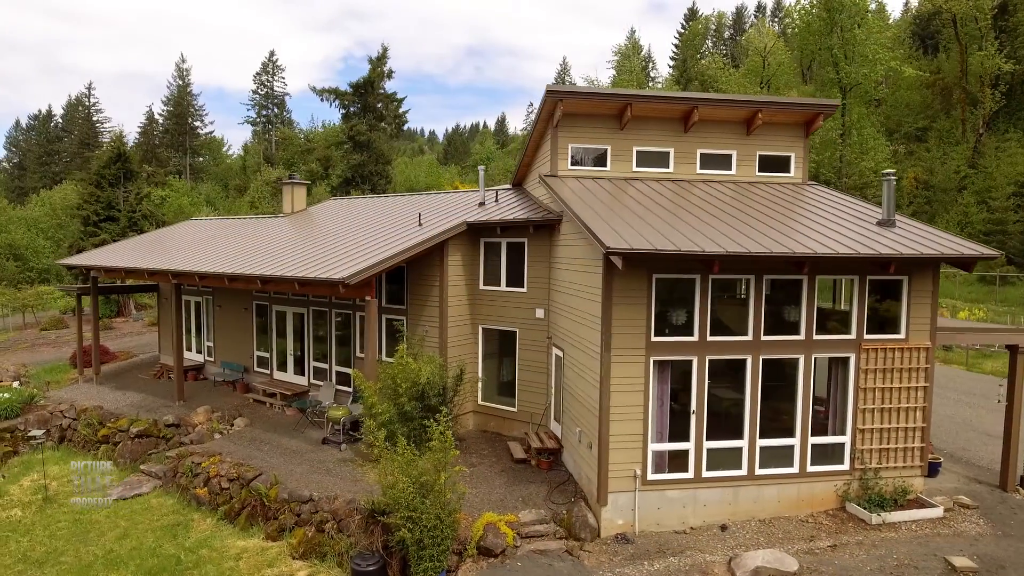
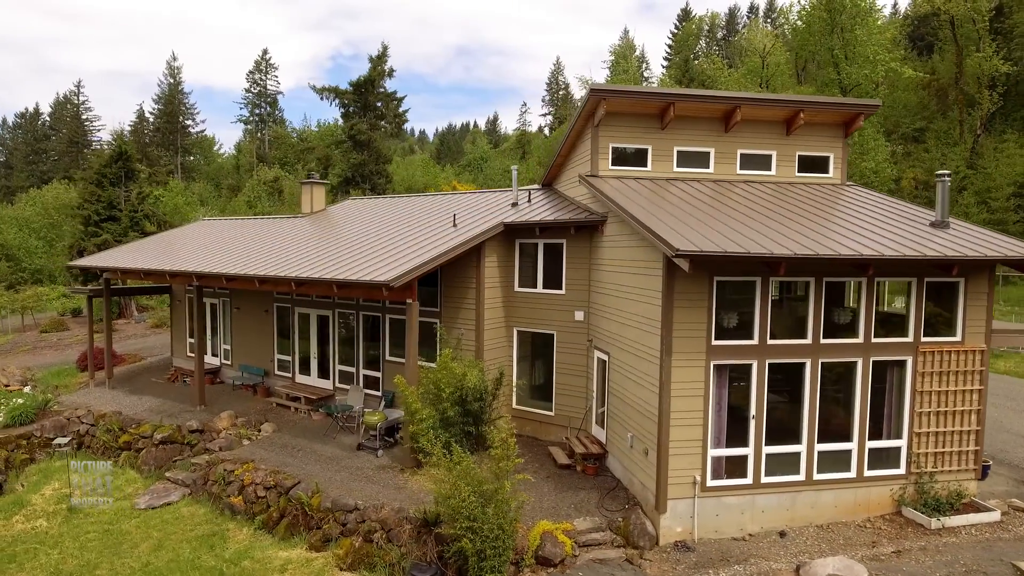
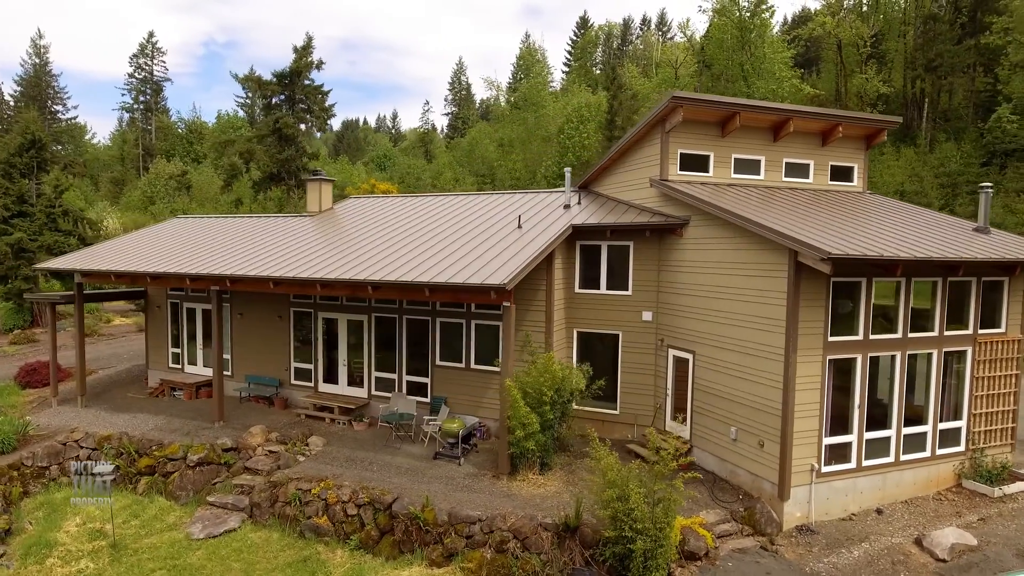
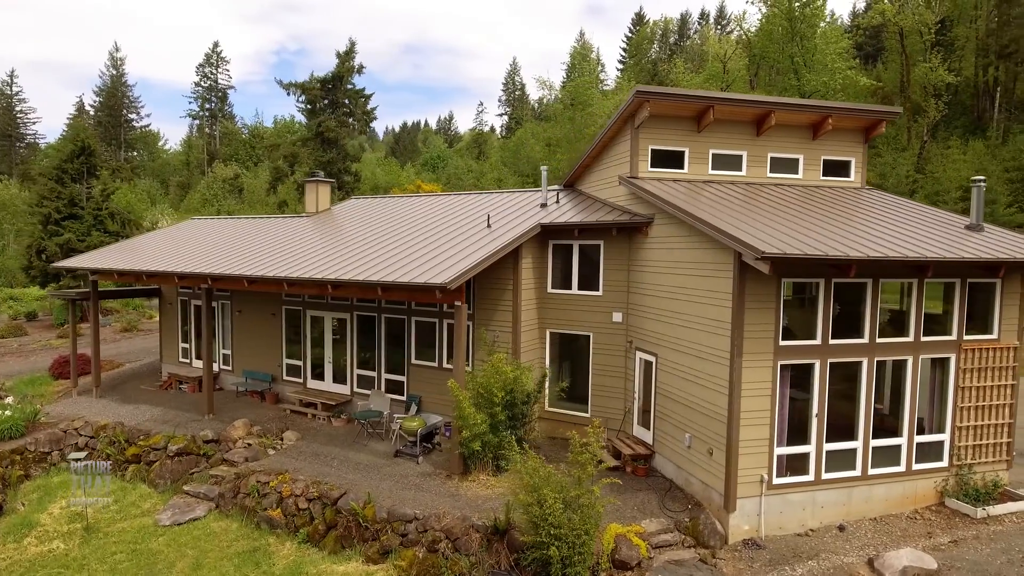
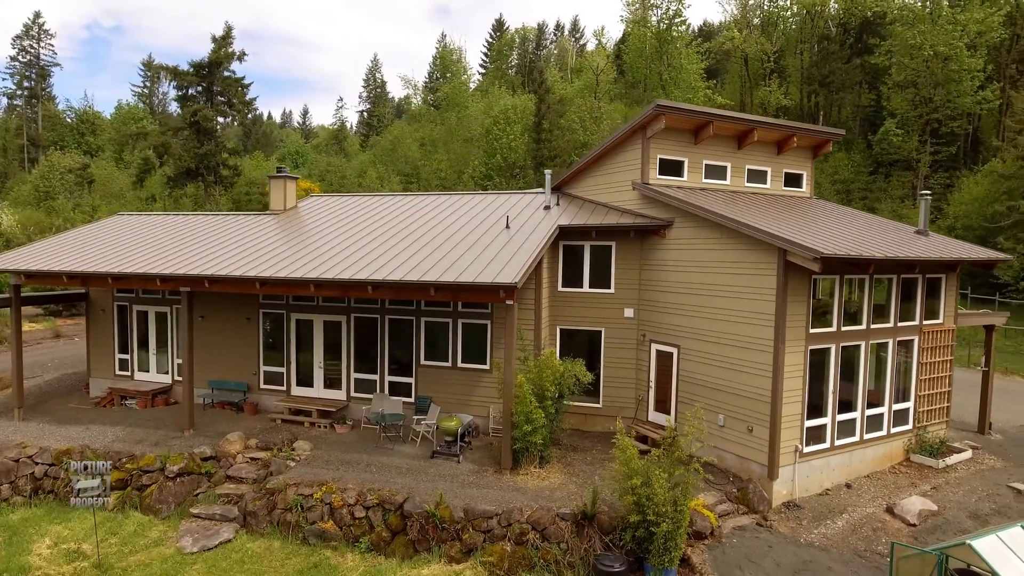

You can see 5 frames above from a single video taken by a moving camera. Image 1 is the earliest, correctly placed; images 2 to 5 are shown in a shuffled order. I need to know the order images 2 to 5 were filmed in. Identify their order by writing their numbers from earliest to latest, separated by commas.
2, 4, 3, 5
